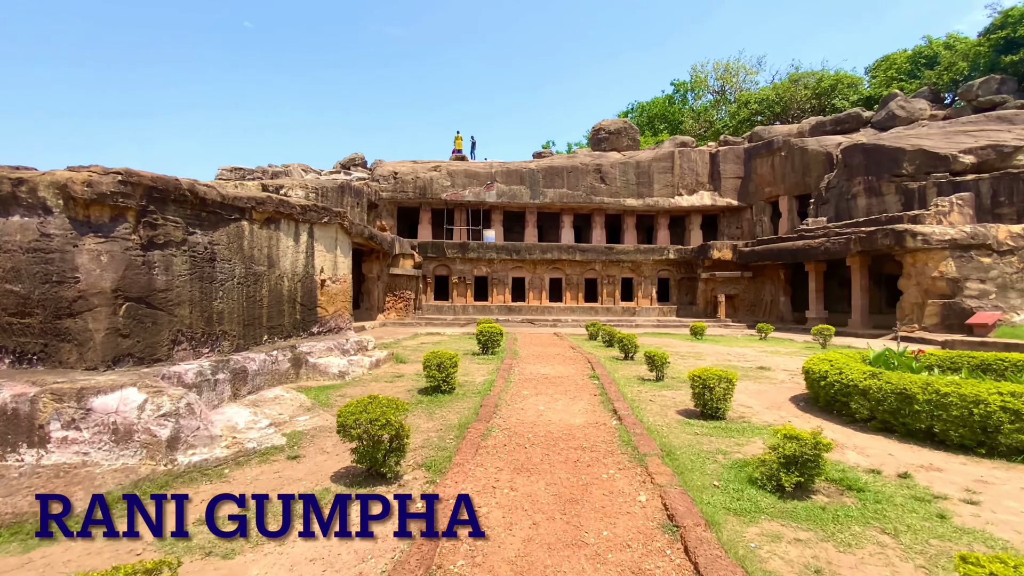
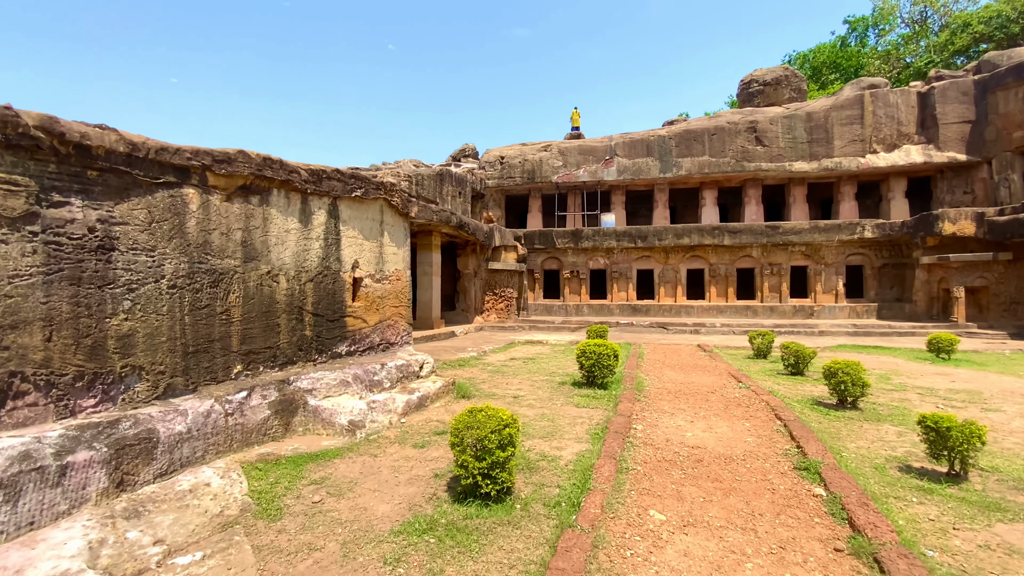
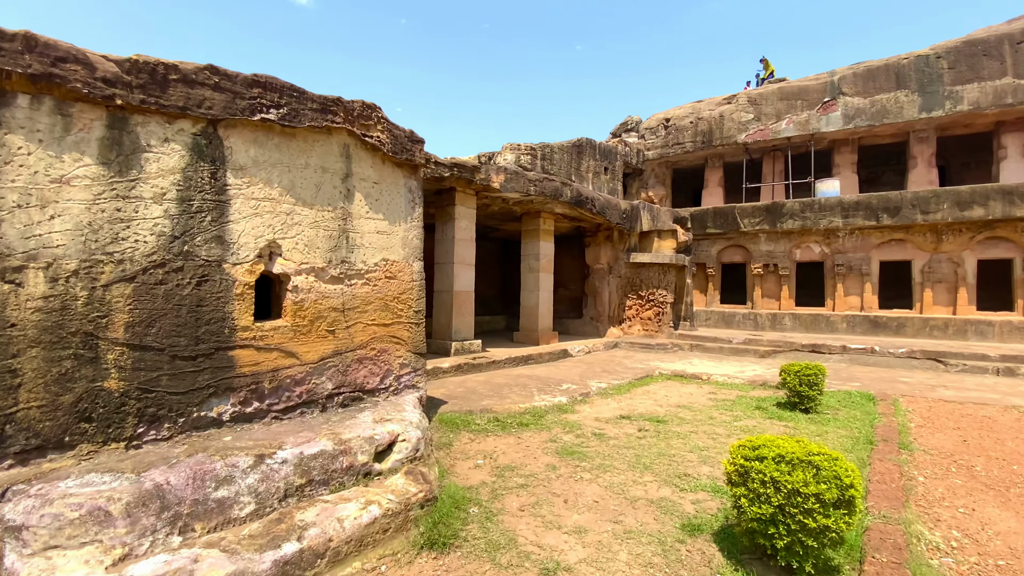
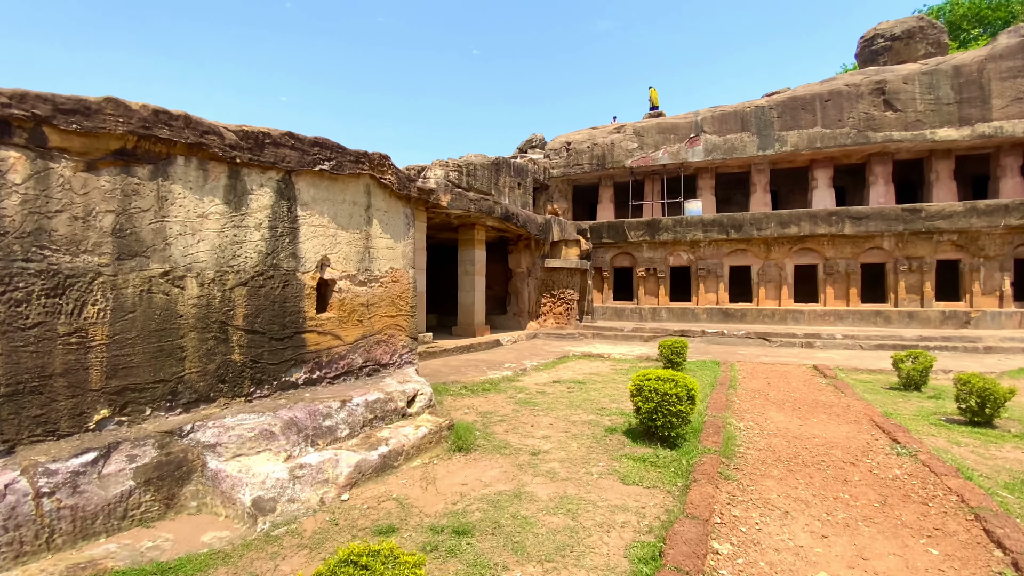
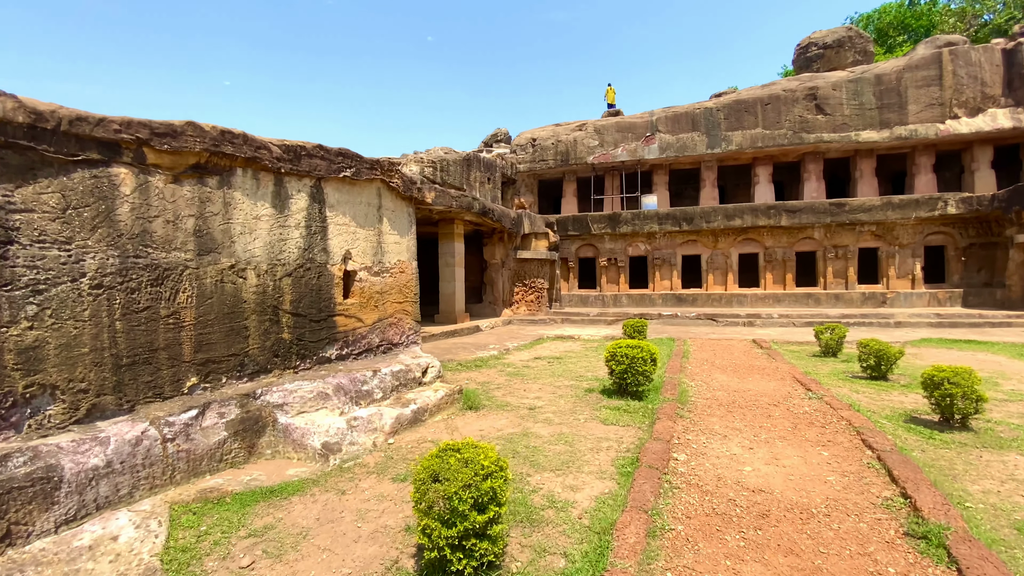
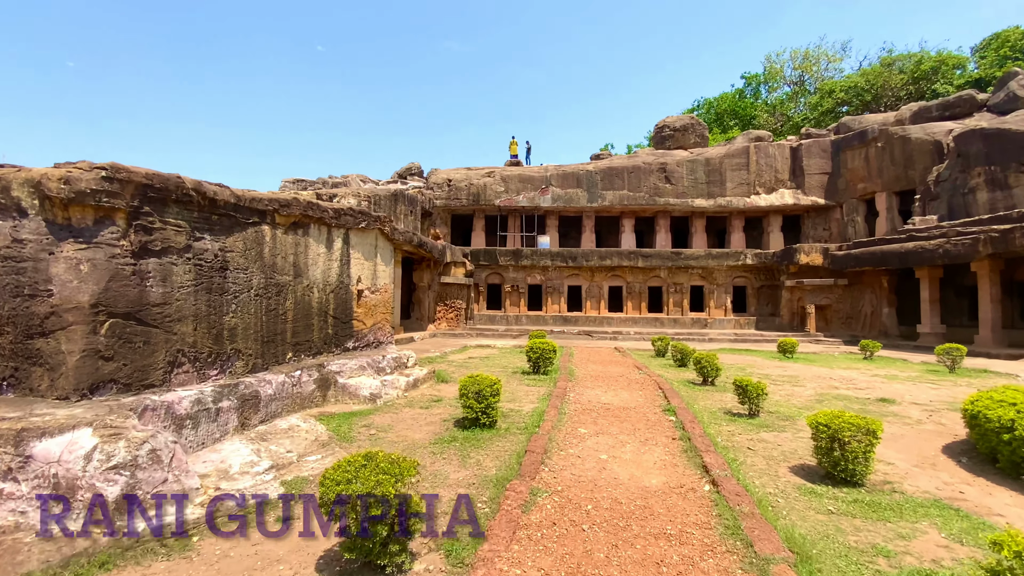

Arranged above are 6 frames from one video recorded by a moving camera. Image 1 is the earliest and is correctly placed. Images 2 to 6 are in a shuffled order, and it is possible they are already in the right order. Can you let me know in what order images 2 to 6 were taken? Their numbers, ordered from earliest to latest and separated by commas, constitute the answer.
6, 2, 5, 4, 3
